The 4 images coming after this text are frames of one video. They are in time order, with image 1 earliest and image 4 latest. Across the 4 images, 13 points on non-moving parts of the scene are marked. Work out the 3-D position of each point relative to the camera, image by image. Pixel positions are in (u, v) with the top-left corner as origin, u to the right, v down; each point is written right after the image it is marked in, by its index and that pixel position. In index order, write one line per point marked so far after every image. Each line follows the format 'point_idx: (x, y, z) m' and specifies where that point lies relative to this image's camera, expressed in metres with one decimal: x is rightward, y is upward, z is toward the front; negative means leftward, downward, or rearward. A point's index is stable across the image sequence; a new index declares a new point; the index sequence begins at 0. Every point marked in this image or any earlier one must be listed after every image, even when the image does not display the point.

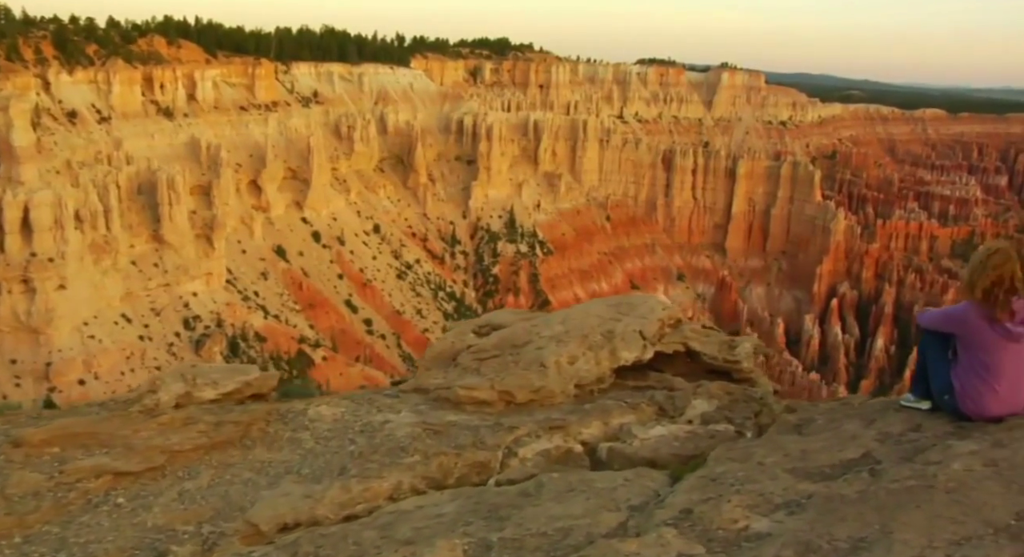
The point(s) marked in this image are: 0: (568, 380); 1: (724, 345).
0: (+0.5, -1.0, +7.5) m
1: (+2.4, -0.8, +8.8) m
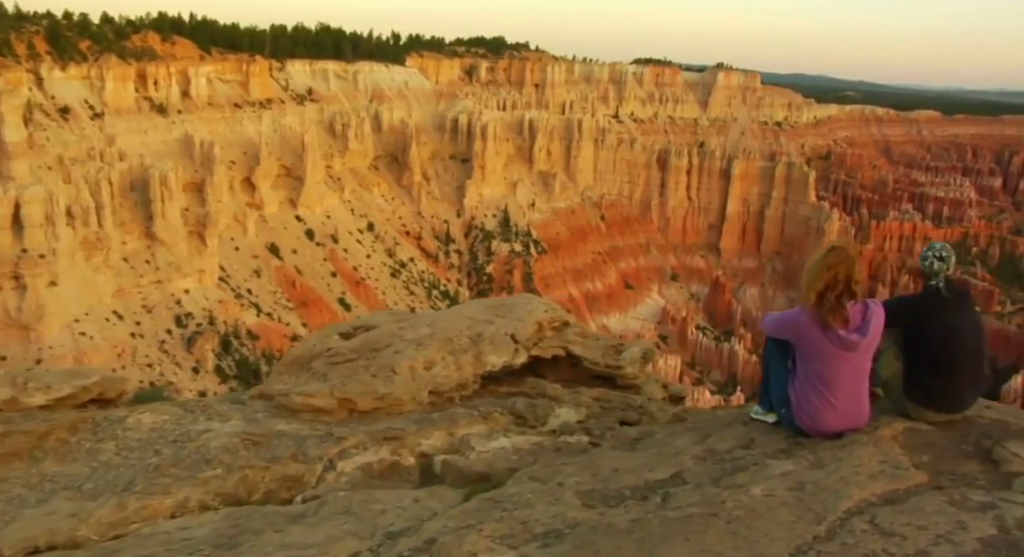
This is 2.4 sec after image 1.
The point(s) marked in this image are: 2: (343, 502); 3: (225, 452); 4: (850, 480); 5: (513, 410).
0: (-0.8, -1.0, +7.0) m
1: (+1.0, -0.8, +8.3) m
2: (-1.0, -1.4, +4.8) m
3: (-2.2, -1.3, +5.9) m
4: (+1.8, -1.1, +4.3) m
5: (0.0, -1.2, +7.0) m
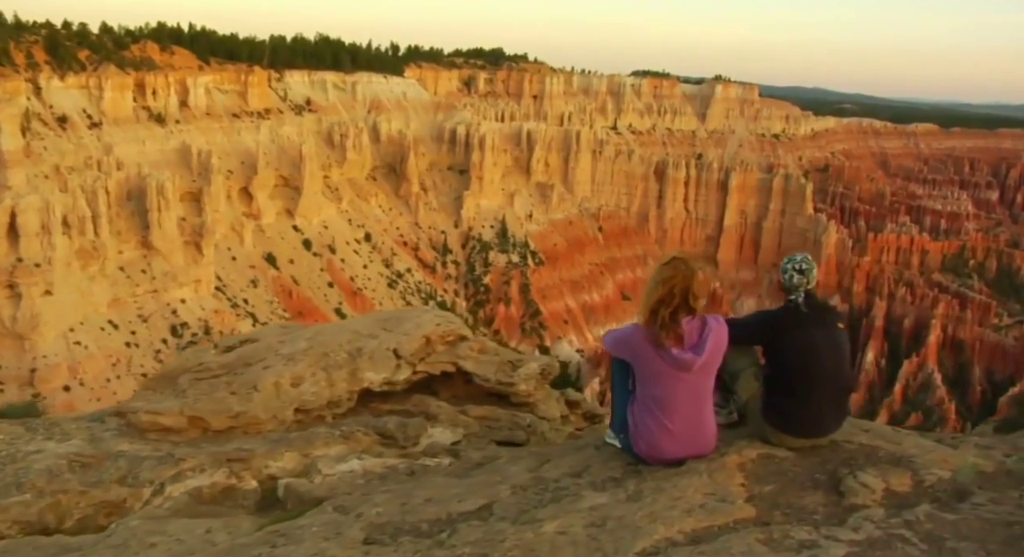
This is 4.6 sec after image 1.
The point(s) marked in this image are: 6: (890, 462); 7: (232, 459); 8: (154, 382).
0: (-1.9, -1.1, +6.6) m
1: (-0.1, -0.9, +7.9) m
2: (-2.1, -1.4, +4.4) m
3: (-3.3, -1.4, +5.5) m
4: (+0.7, -1.2, +3.9) m
5: (-1.1, -1.3, +6.6) m
6: (+2.4, -1.2, +4.9) m
7: (-2.1, -1.4, +5.9) m
8: (-3.3, -1.0, +7.2) m
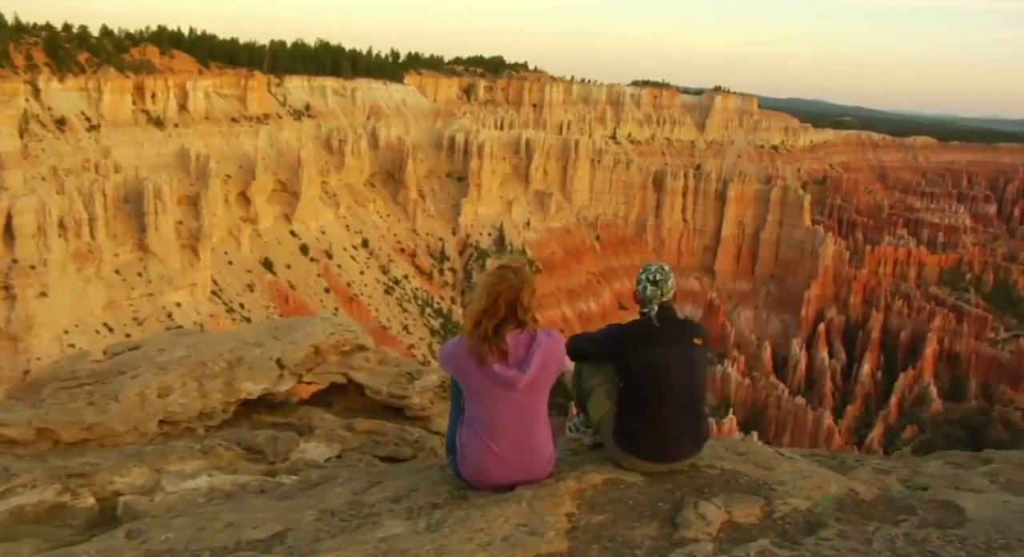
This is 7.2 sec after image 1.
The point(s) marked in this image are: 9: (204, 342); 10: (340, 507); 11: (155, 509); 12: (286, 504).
0: (-2.9, -1.1, +6.2) m
1: (-1.1, -0.9, +7.6) m
2: (-3.1, -1.4, +4.0) m
3: (-4.3, -1.4, +5.1) m
4: (-0.3, -1.2, +3.5) m
5: (-2.1, -1.3, +6.2) m
6: (+1.4, -1.2, +4.5) m
7: (-3.1, -1.4, +5.5) m
8: (-4.3, -1.0, +6.9) m
9: (-2.8, -0.6, +7.1) m
10: (-0.9, -1.2, +4.2) m
11: (-2.3, -1.5, +5.0) m
12: (-1.3, -1.3, +4.4) m
